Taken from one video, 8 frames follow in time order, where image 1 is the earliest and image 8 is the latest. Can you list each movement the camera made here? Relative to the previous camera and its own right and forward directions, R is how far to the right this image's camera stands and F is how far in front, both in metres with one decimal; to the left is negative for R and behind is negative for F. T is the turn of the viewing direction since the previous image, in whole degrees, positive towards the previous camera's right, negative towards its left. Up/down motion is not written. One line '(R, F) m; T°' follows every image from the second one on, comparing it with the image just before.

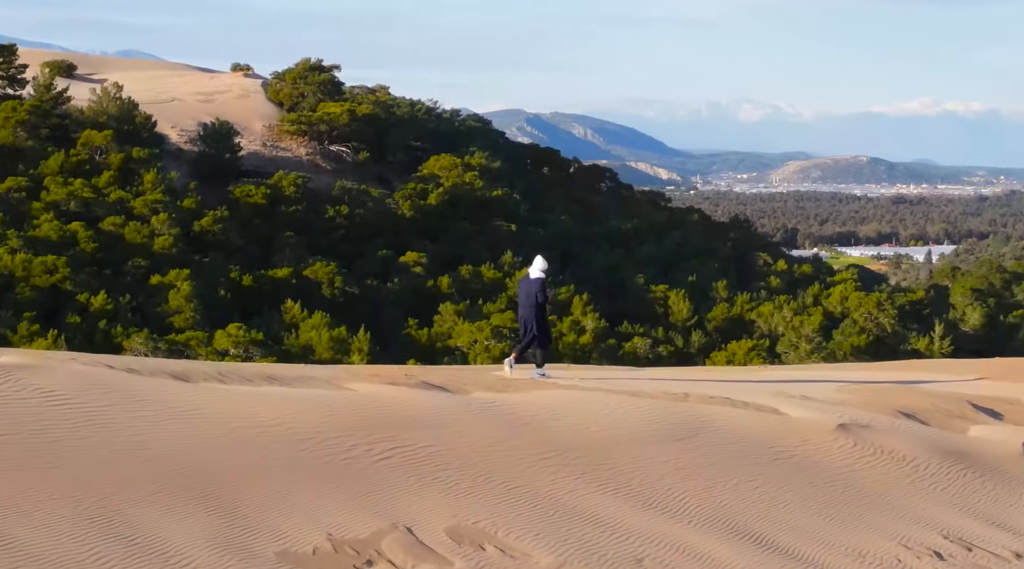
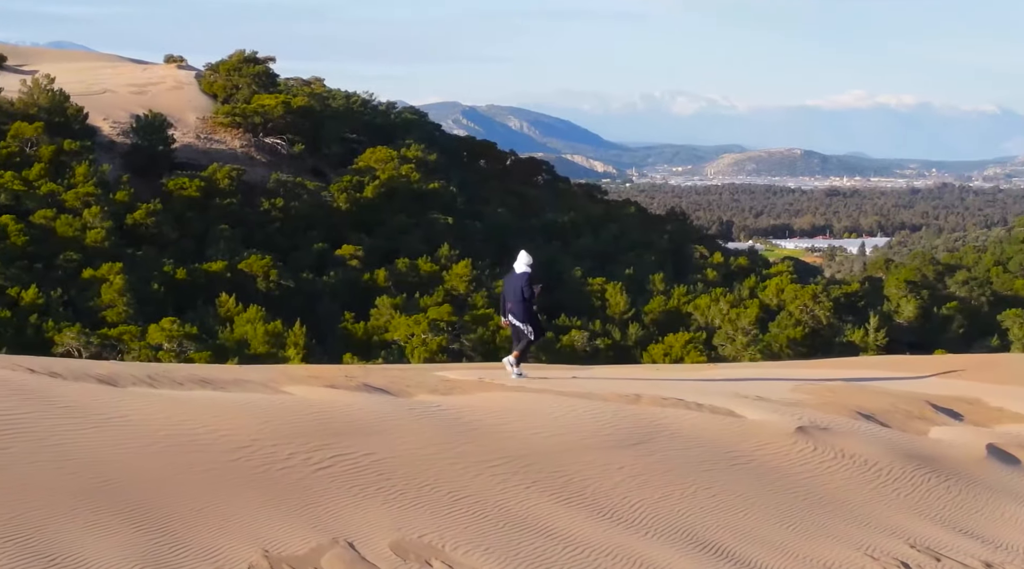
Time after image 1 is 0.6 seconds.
(-0.1, +0.5) m; +3°
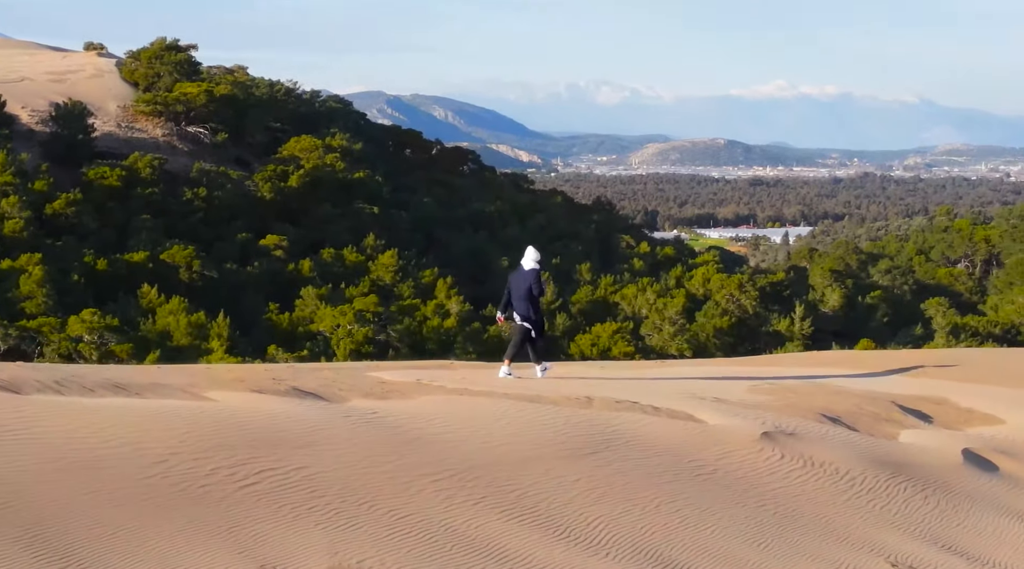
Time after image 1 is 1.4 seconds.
(-0.1, +0.9) m; +3°
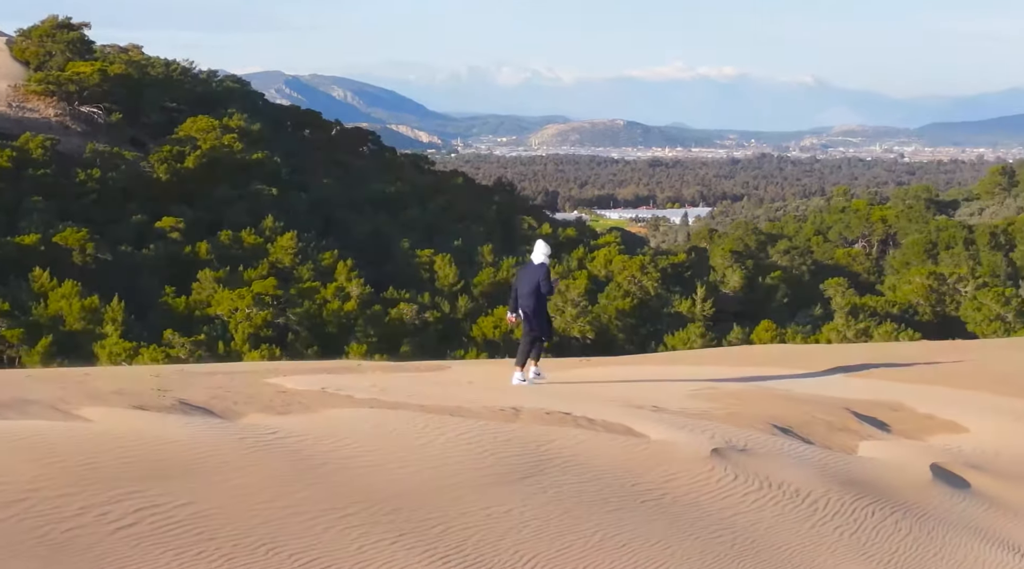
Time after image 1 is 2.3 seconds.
(-0.1, +1.2) m; +5°
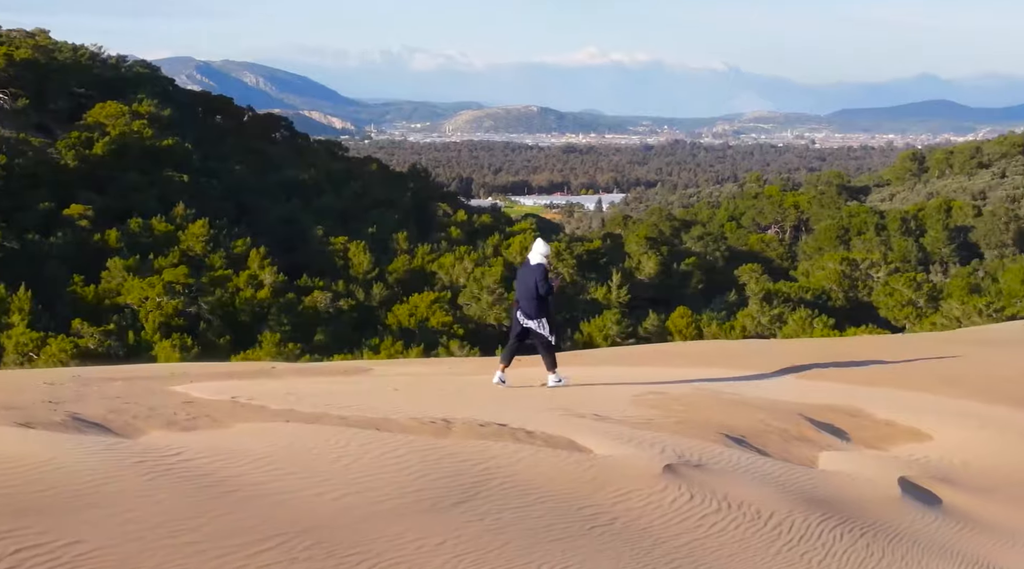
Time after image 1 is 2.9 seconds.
(-0.1, +0.9) m; +4°
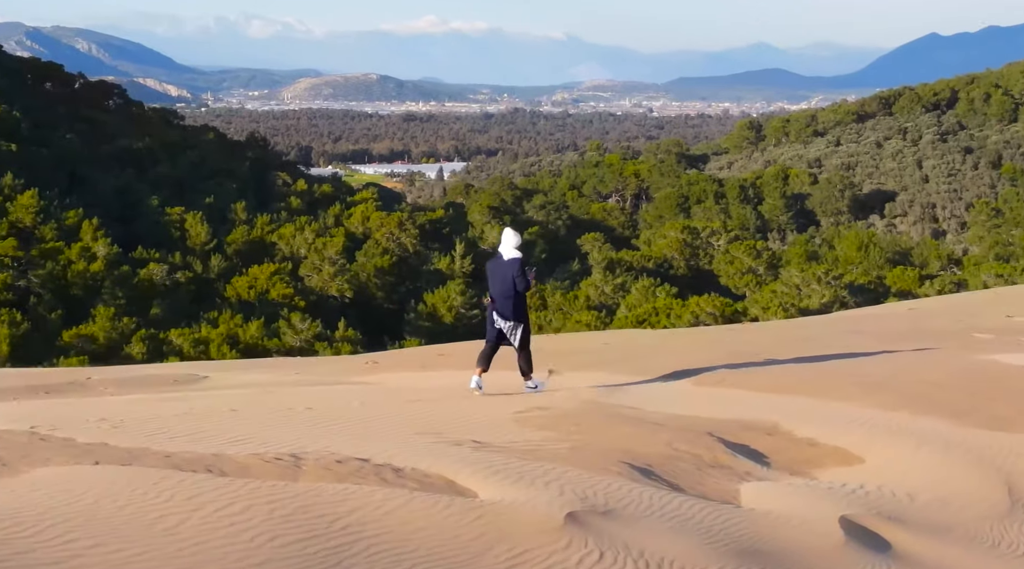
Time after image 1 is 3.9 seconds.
(-0.1, +1.6) m; +7°
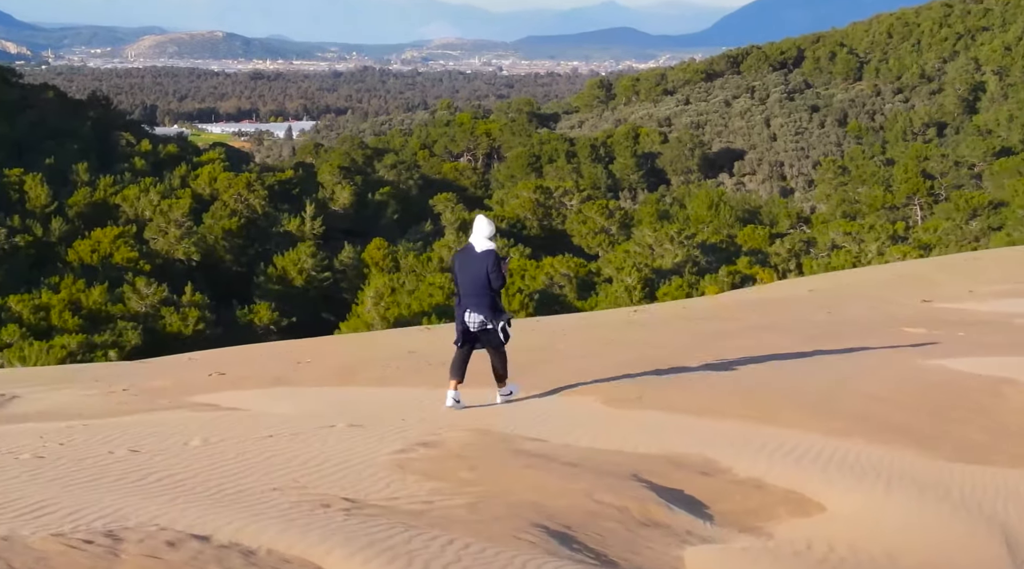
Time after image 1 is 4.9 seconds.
(-0.1, +1.7) m; +7°
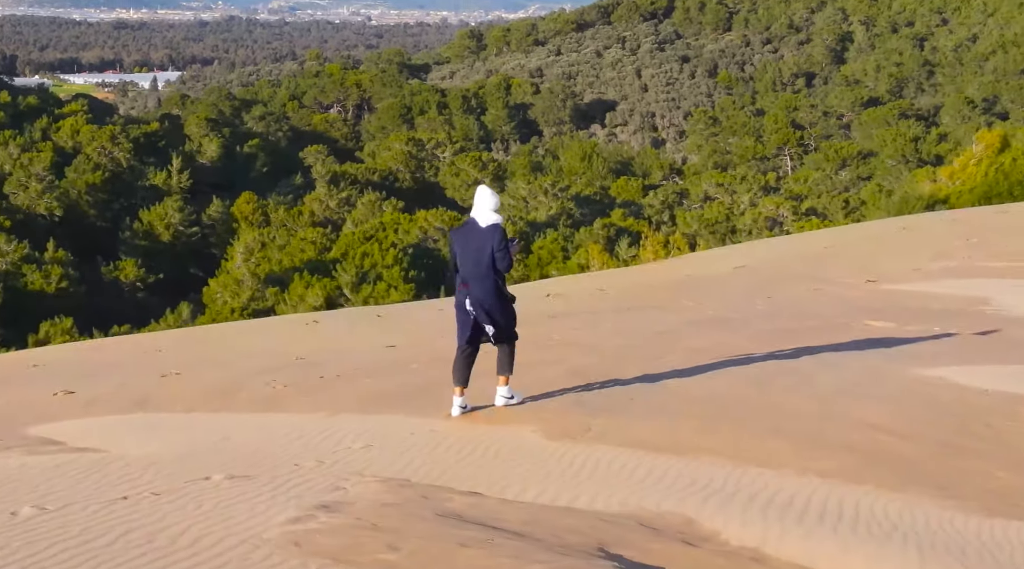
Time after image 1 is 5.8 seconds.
(-0.2, +1.6) m; +6°
